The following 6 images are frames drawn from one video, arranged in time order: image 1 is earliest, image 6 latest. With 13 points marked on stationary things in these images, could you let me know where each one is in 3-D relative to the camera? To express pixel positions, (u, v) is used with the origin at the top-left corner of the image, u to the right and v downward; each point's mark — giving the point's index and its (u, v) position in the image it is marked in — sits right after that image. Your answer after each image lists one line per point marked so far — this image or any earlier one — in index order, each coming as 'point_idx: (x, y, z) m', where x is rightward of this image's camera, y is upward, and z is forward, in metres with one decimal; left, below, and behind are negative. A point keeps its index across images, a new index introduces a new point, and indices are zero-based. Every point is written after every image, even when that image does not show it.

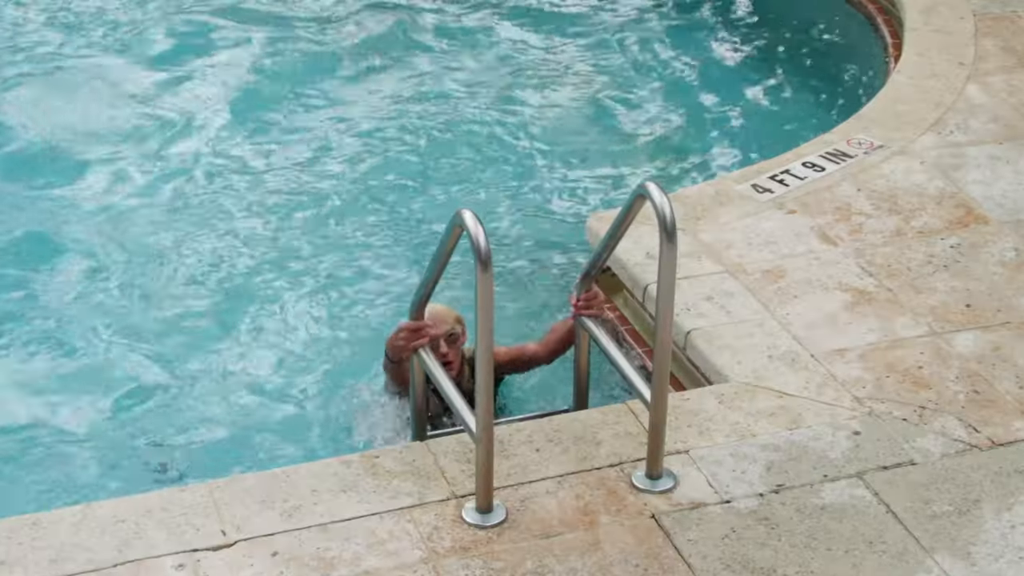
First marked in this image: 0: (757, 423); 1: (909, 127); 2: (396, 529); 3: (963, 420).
0: (+0.8, -0.5, +3.3) m
1: (+1.8, +0.7, +4.8) m
2: (-0.4, -0.7, +3.1) m
3: (+1.5, -0.4, +3.3) m
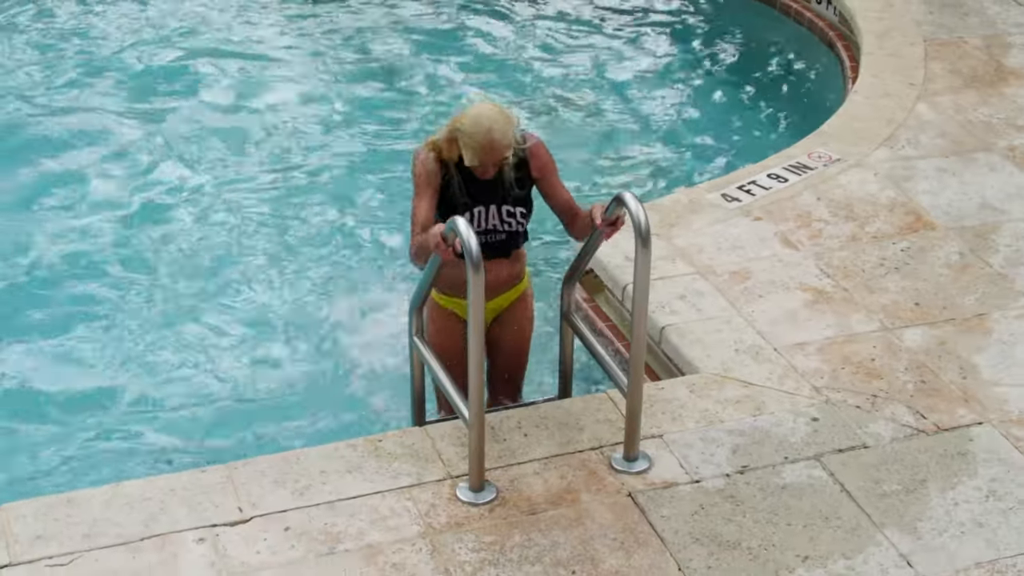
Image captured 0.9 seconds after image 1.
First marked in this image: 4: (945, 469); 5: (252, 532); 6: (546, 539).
0: (+0.8, -0.4, +3.7) m
1: (+1.8, +0.7, +5.1) m
2: (-0.4, -0.7, +3.4) m
3: (+1.5, -0.4, +3.7) m
4: (+1.5, -0.6, +3.5) m
5: (-0.9, -0.8, +3.4) m
6: (+0.1, -0.8, +3.3) m
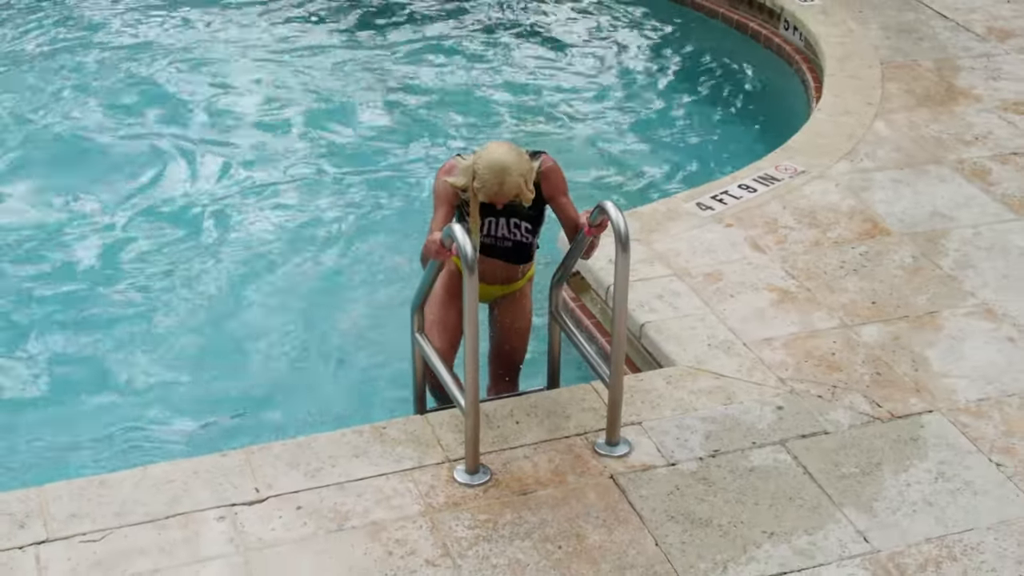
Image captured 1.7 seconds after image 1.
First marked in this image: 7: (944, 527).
0: (+0.7, -0.4, +4.0) m
1: (+1.7, +0.7, +5.5) m
2: (-0.4, -0.7, +3.8) m
3: (+1.4, -0.4, +4.0) m
4: (+1.5, -0.6, +3.8) m
5: (-0.9, -0.8, +3.7) m
6: (+0.1, -0.8, +3.6) m
7: (+1.5, -0.9, +3.5) m
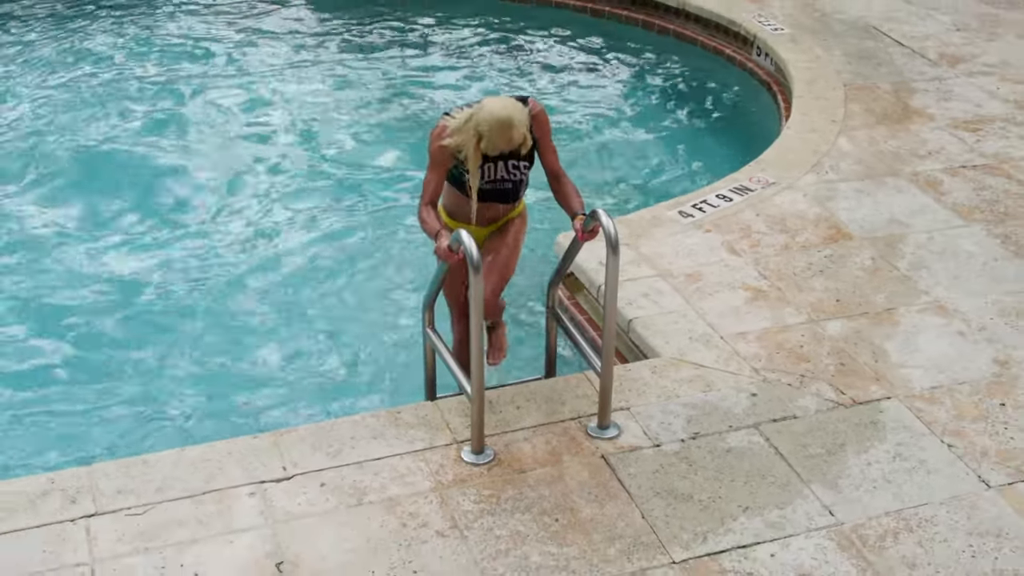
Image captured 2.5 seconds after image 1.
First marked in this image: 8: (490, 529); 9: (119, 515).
0: (+0.7, -0.4, +4.5) m
1: (+1.7, +0.7, +5.9) m
2: (-0.4, -0.7, +4.2) m
3: (+1.4, -0.4, +4.5) m
4: (+1.5, -0.6, +4.3) m
5: (-0.9, -0.8, +4.1) m
6: (+0.1, -0.8, +4.1) m
7: (+1.5, -0.9, +4.0) m
8: (-0.1, -0.9, +3.9) m
9: (-1.6, -0.9, +4.0) m
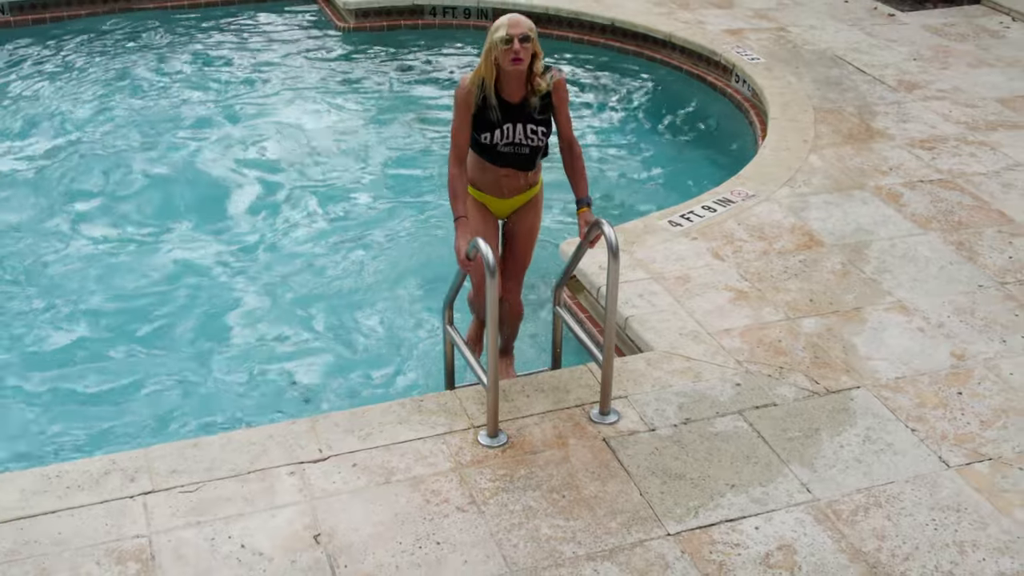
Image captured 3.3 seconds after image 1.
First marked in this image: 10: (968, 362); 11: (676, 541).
0: (+0.8, -0.5, +5.0) m
1: (+1.7, +0.7, +6.5) m
2: (-0.4, -0.8, +4.7) m
3: (+1.5, -0.4, +5.0) m
4: (+1.5, -0.6, +4.8) m
5: (-0.8, -0.8, +4.6) m
6: (+0.1, -0.8, +4.6) m
7: (+1.6, -0.8, +4.5) m
8: (0.0, -0.9, +4.4) m
9: (-1.5, -0.9, +4.5) m
10: (+2.3, -0.4, +5.0) m
11: (+0.7, -1.1, +4.2) m
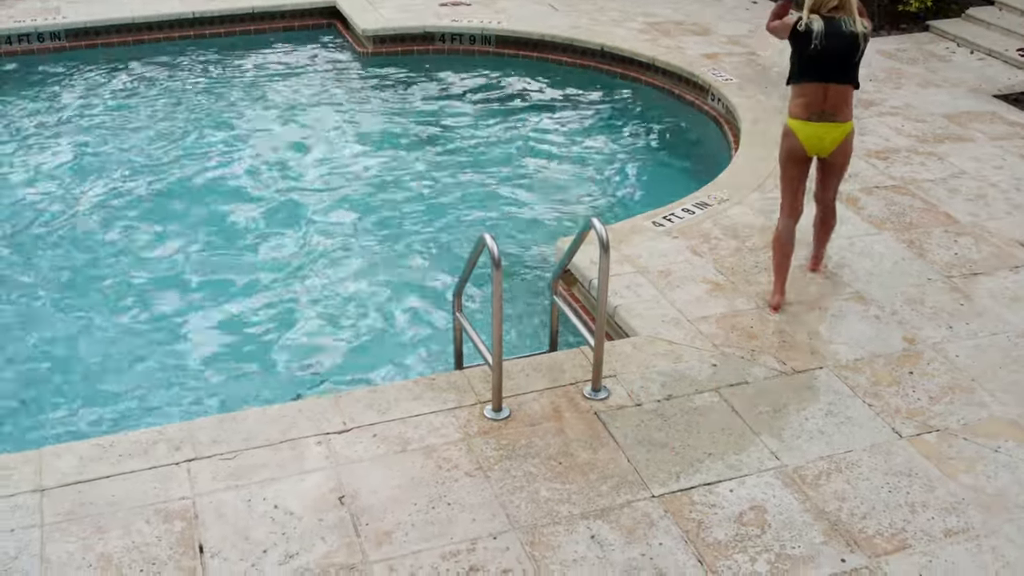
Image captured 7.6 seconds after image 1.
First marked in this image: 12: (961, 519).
0: (+0.8, -0.4, +5.6) m
1: (+1.7, +0.7, +7.1) m
2: (-0.4, -0.7, +5.3) m
3: (+1.5, -0.4, +5.6) m
4: (+1.5, -0.6, +5.4) m
5: (-0.8, -0.8, +5.2) m
6: (+0.2, -0.8, +5.1) m
7: (+1.6, -0.8, +5.1) m
8: (0.0, -0.9, +5.0) m
9: (-1.5, -0.9, +5.0) m
10: (+2.3, -0.3, +5.6) m
11: (+0.7, -1.0, +4.8) m
12: (+2.0, -1.0, +4.6) m
